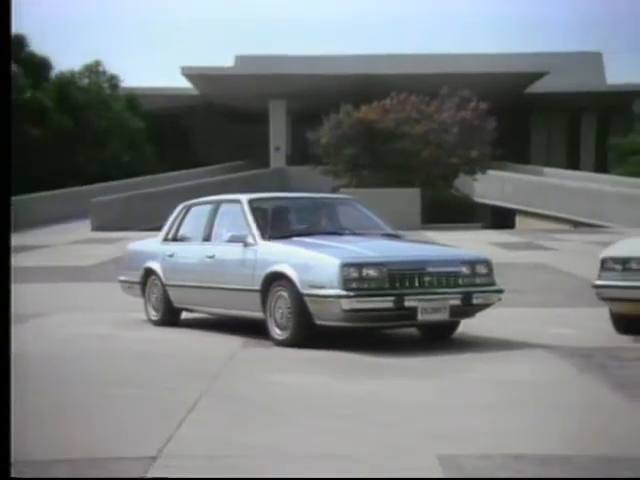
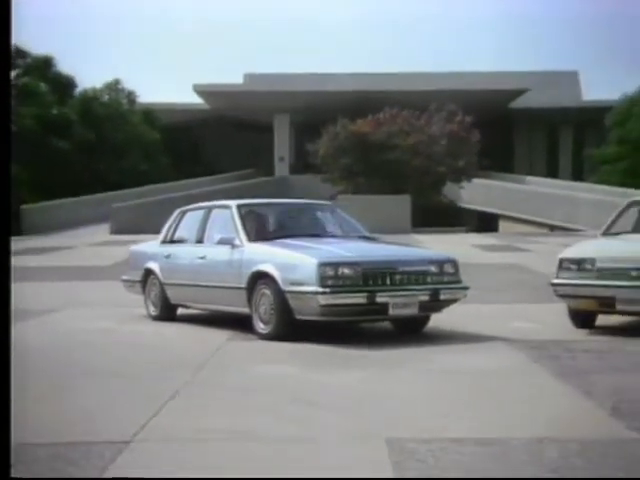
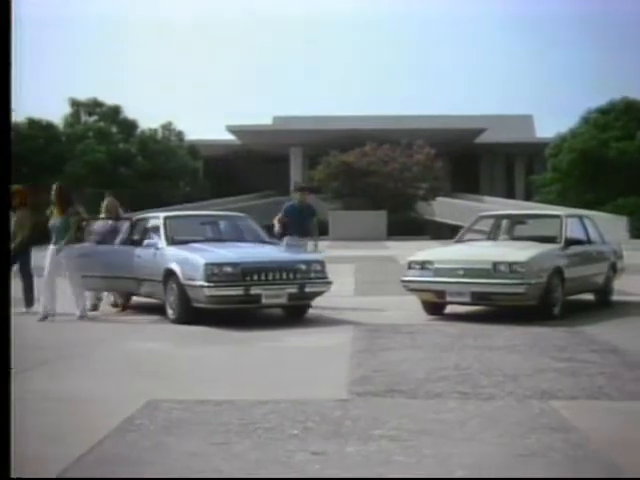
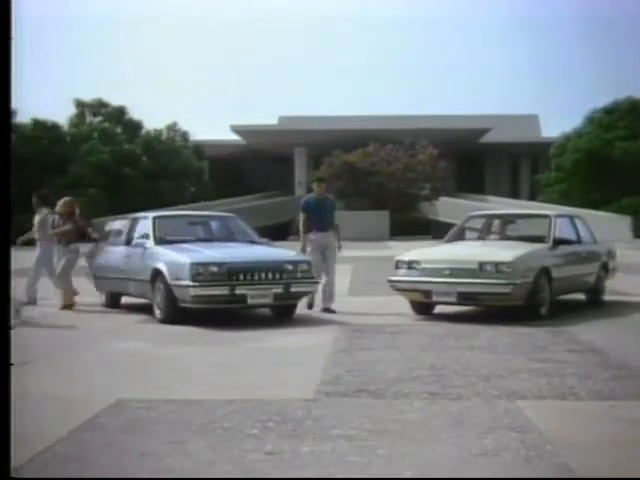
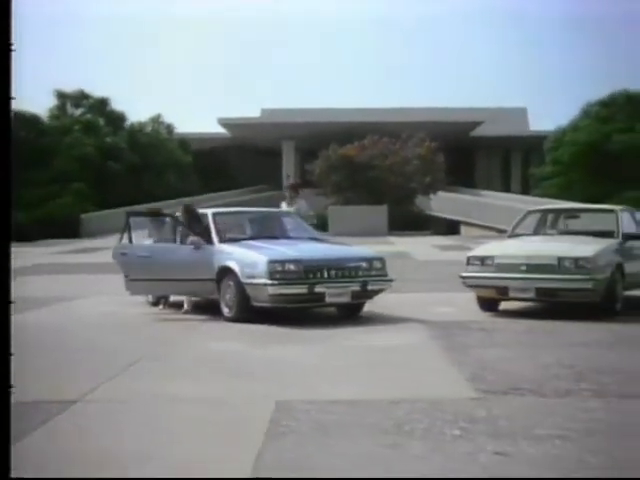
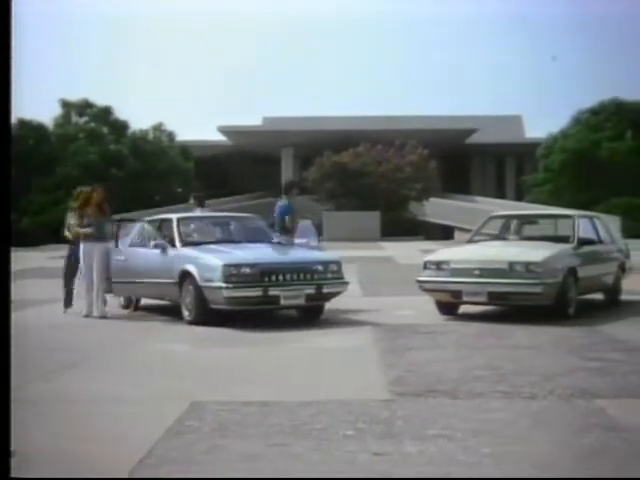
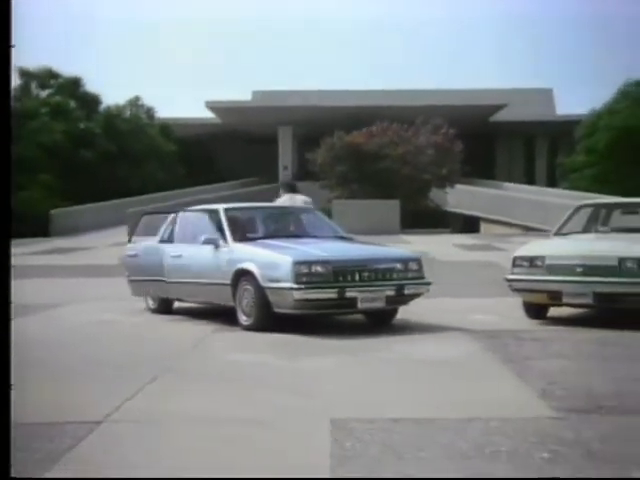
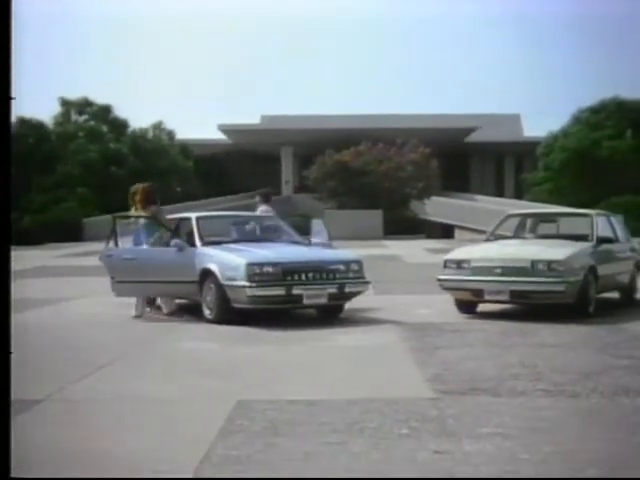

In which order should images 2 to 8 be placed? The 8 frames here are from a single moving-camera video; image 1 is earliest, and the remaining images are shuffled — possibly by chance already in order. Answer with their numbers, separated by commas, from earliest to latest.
2, 7, 5, 8, 6, 3, 4
